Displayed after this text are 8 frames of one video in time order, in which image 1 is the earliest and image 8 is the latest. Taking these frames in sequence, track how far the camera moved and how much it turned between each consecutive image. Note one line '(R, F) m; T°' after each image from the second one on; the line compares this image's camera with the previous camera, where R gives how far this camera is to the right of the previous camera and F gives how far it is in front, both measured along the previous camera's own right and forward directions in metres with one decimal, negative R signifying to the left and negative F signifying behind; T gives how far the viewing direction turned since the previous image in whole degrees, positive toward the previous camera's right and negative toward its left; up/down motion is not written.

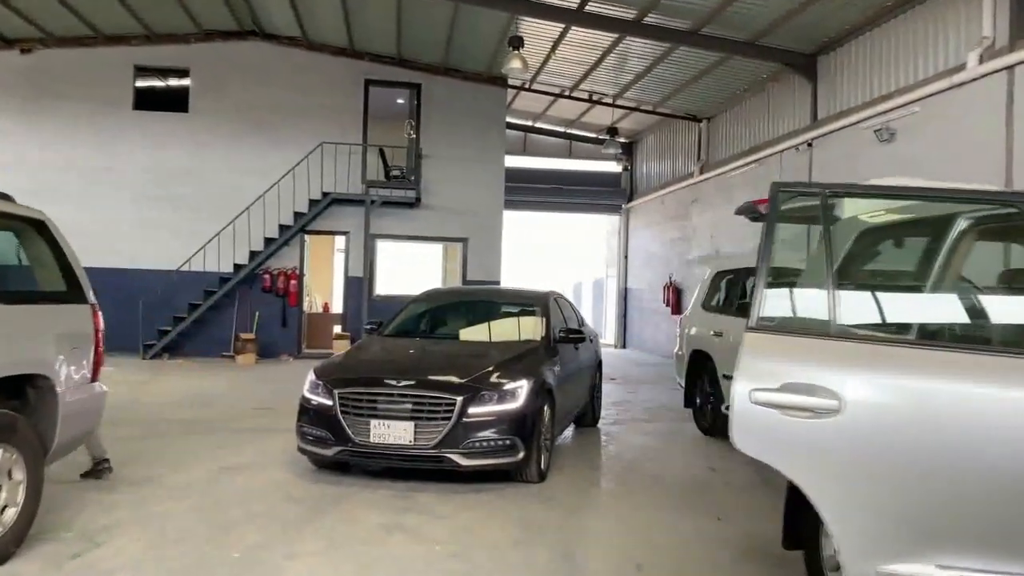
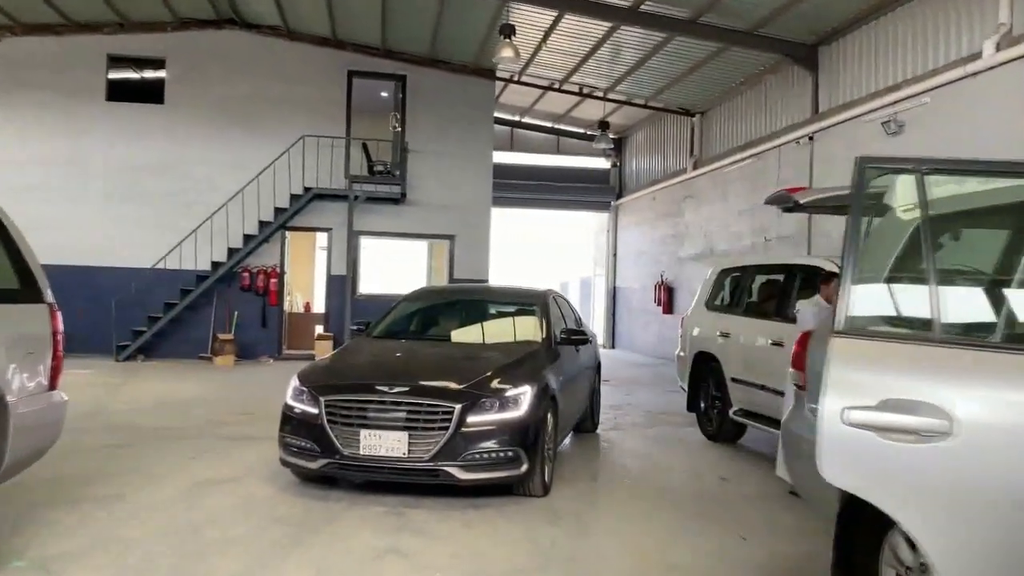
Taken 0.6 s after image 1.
(-0.1, +0.4) m; +1°
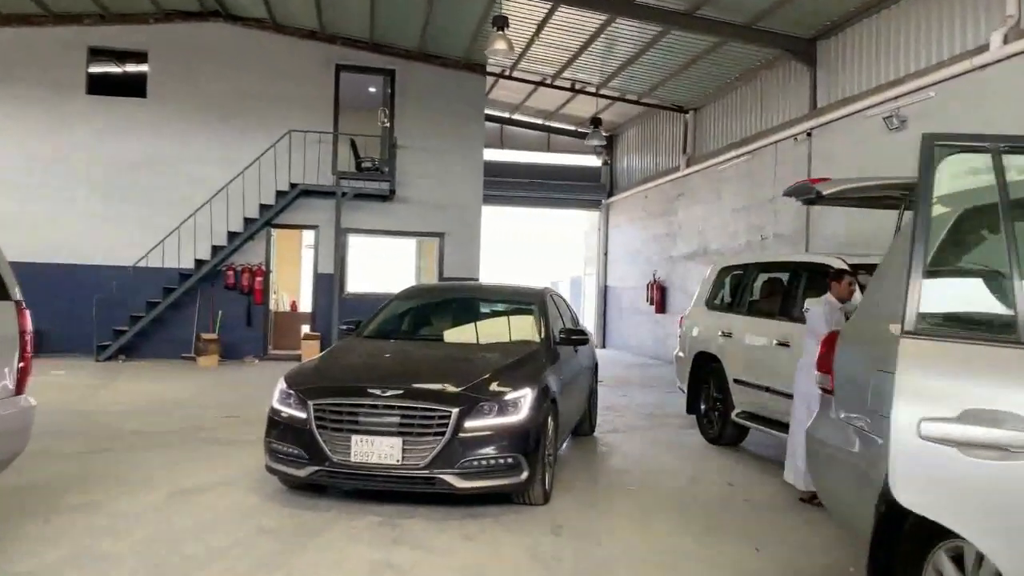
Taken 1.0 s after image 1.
(-0.1, +0.2) m; +1°
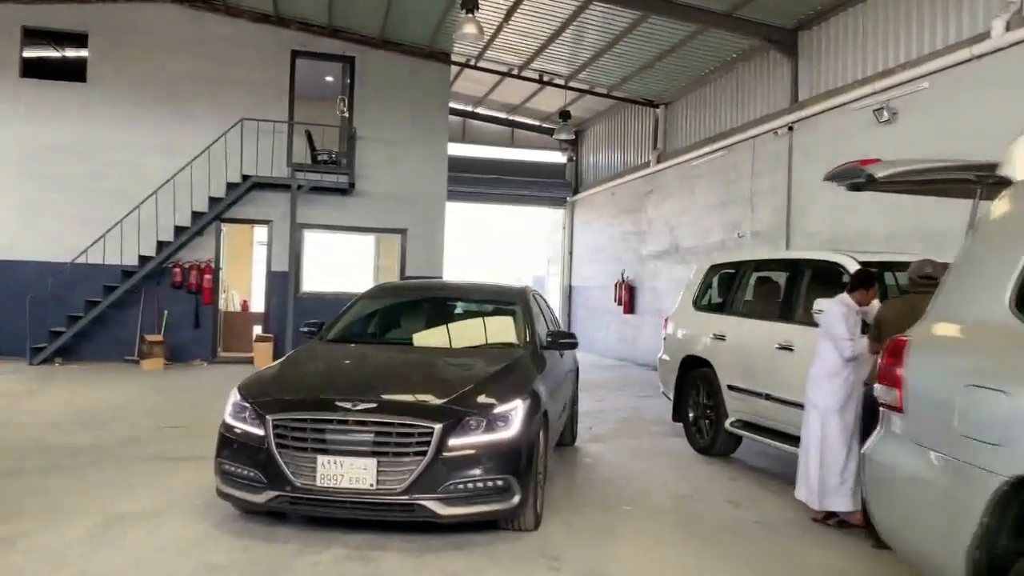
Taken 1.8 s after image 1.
(-0.2, +0.5) m; +3°
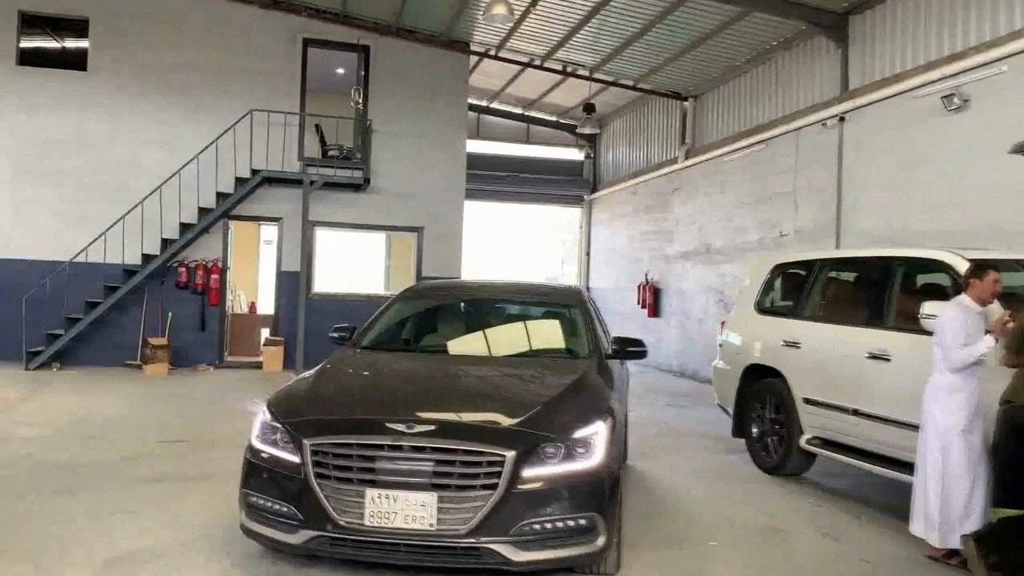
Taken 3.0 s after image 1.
(-0.3, +0.6) m; 0°
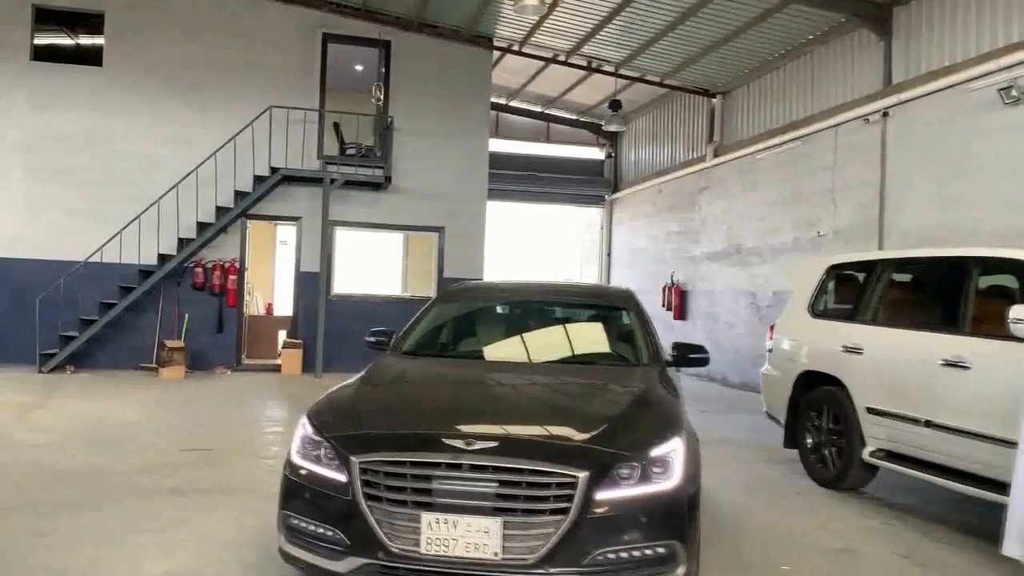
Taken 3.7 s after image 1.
(-0.2, +0.3) m; -1°
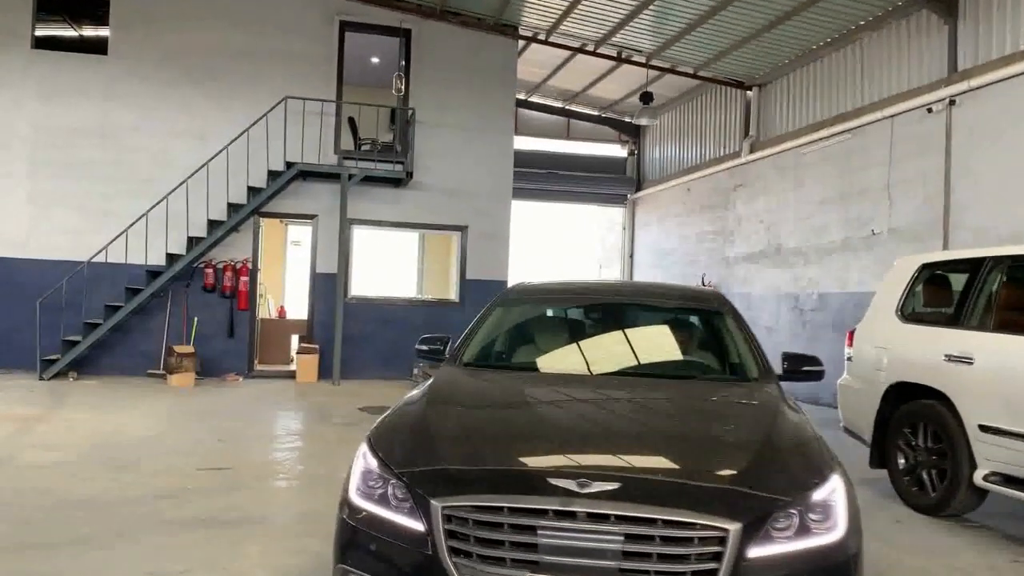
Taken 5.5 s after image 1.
(-0.3, +0.6) m; 0°
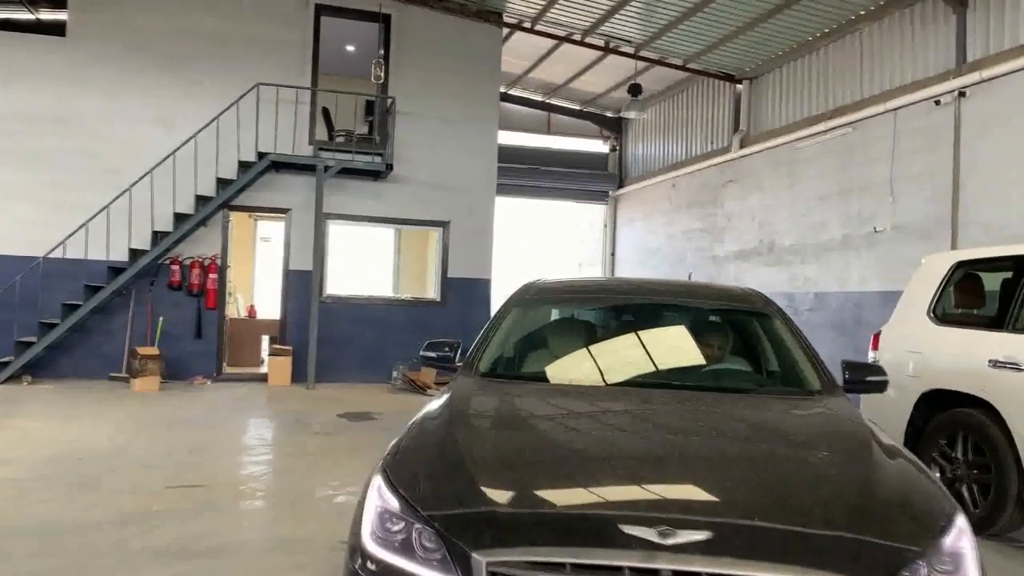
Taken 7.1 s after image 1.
(-0.2, +0.4) m; +2°
